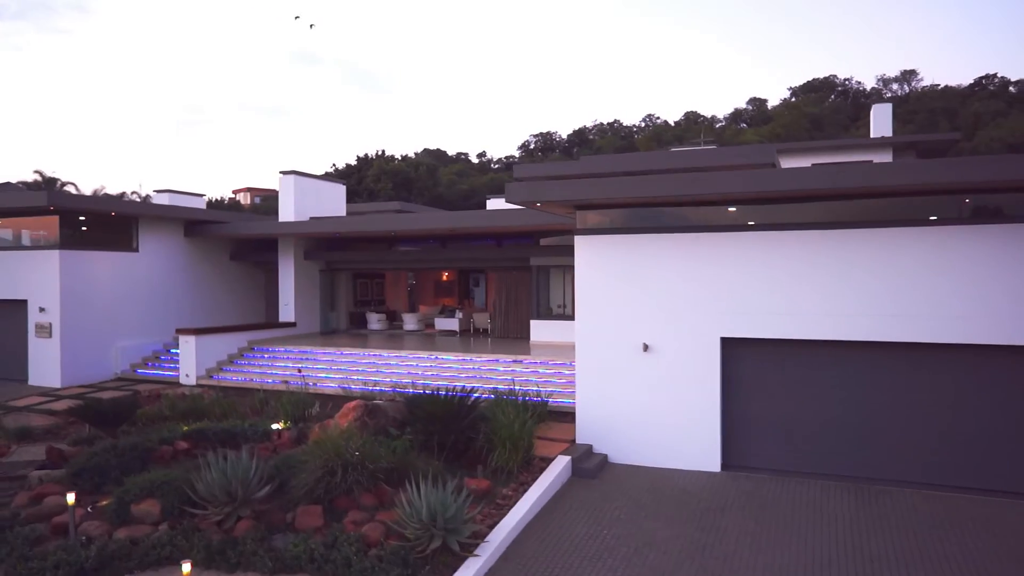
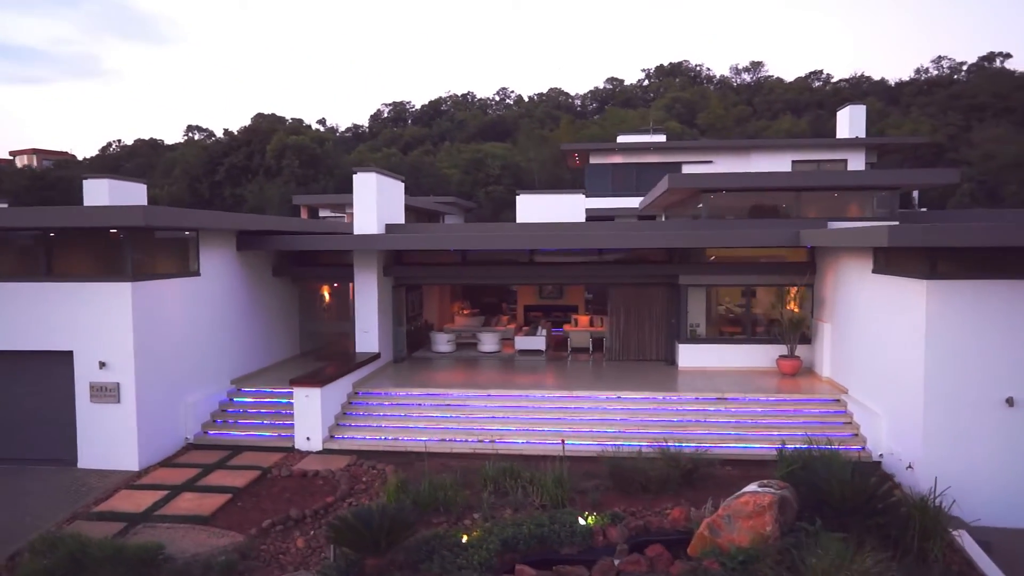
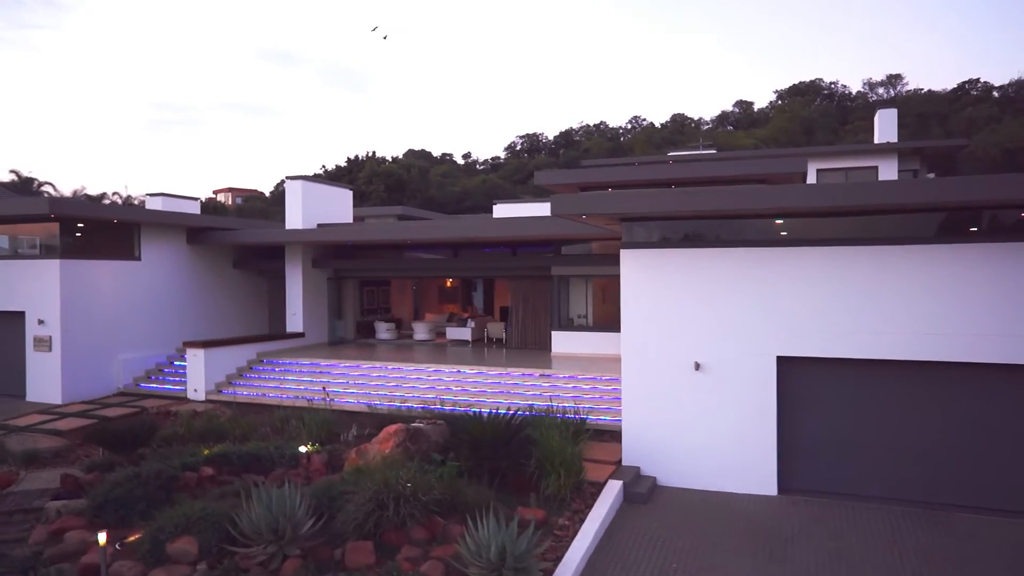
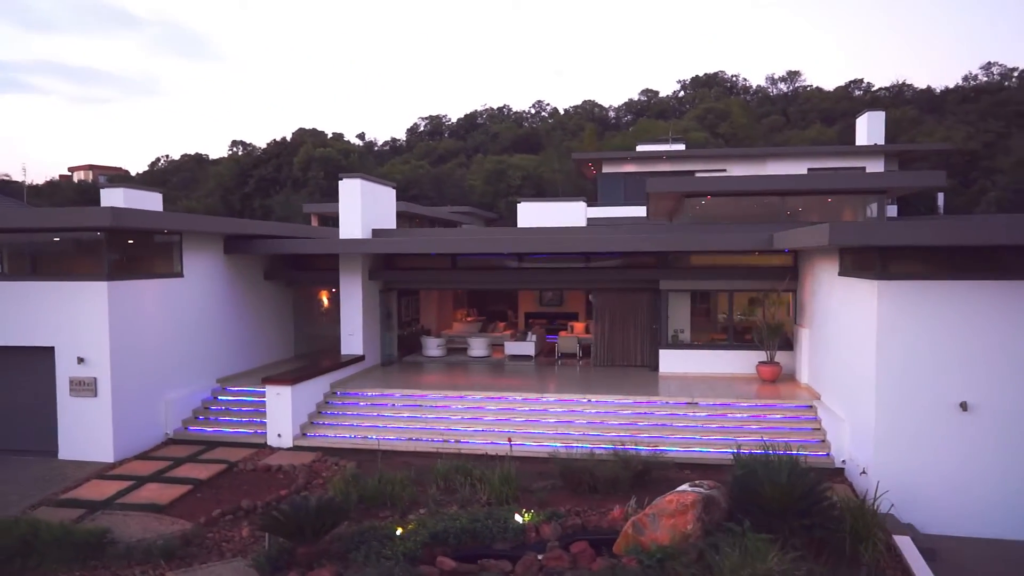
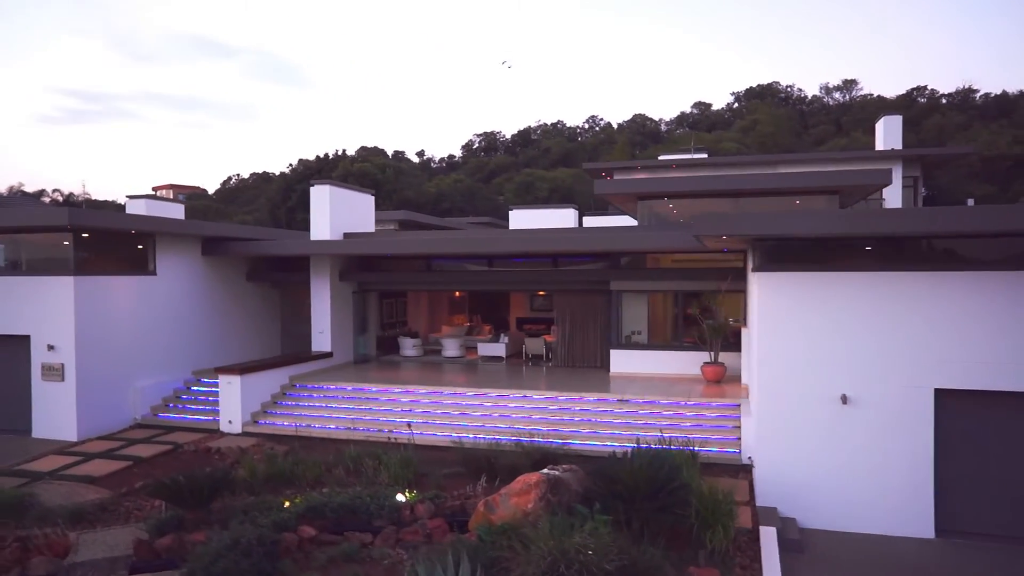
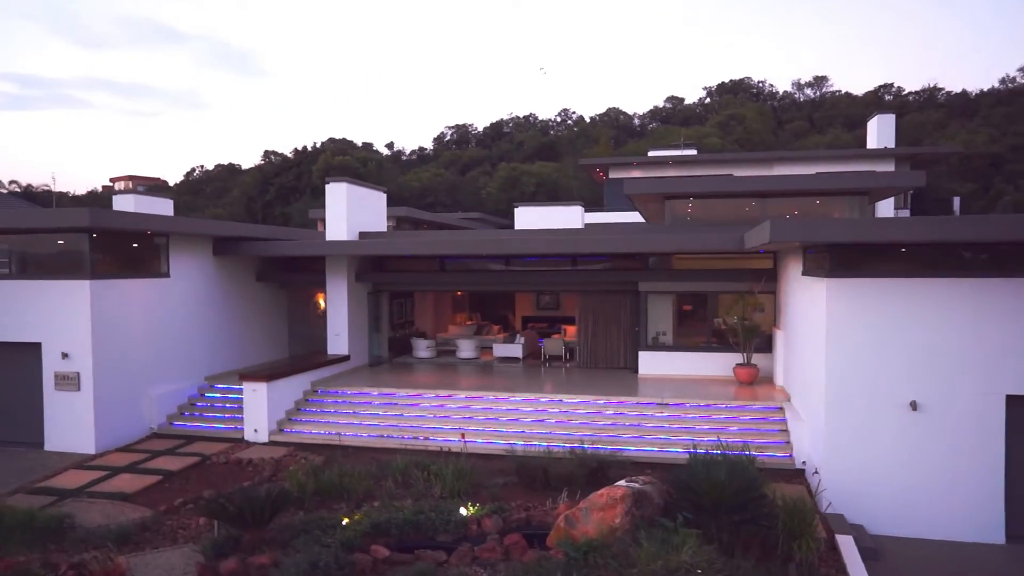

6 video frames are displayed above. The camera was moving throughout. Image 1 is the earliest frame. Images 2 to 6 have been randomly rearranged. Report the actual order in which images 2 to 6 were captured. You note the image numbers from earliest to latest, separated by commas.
3, 5, 6, 4, 2
